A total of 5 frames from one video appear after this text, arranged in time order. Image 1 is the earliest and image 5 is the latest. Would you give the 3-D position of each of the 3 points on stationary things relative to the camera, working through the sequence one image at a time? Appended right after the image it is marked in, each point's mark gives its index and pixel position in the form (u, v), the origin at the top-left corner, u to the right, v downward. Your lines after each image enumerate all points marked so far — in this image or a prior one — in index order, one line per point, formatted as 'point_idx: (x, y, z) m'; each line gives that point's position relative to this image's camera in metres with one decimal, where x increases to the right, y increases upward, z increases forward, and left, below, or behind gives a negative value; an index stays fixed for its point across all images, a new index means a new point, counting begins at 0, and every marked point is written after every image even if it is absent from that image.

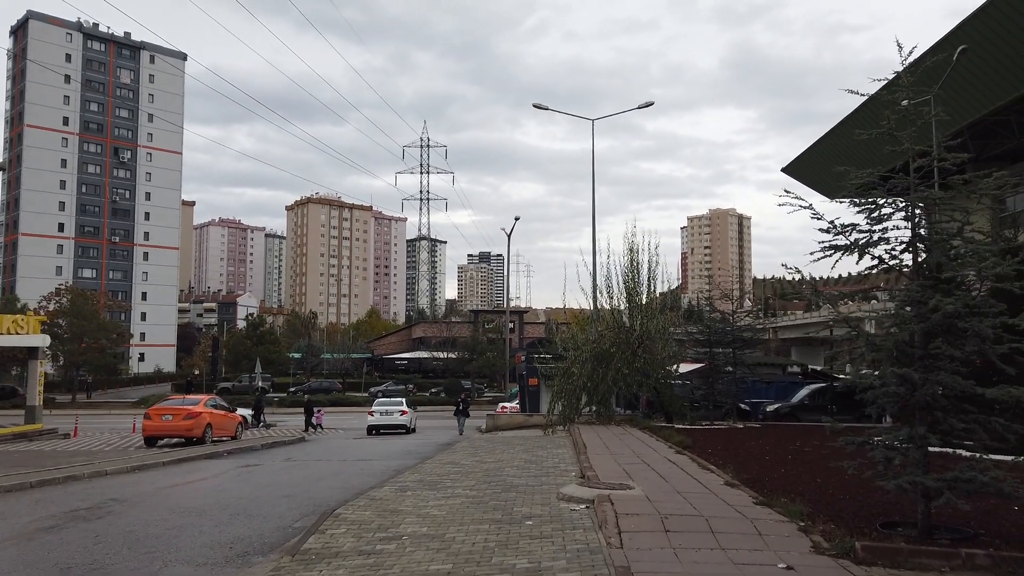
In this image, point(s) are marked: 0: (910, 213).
0: (+4.1, +0.8, +7.8) m
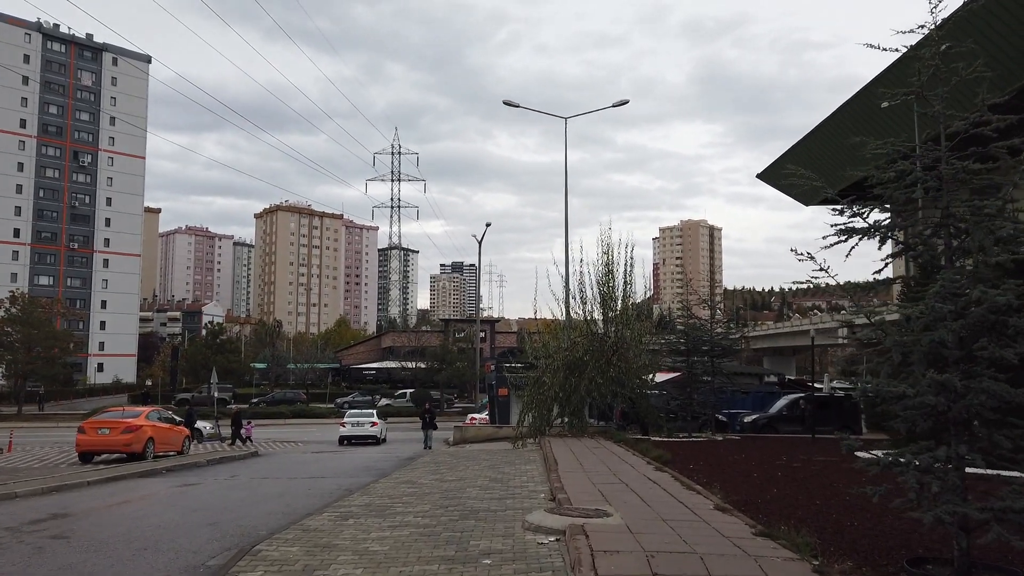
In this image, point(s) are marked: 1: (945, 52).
0: (+3.7, +0.9, +6.5) m
1: (+3.8, +2.1, +6.7) m
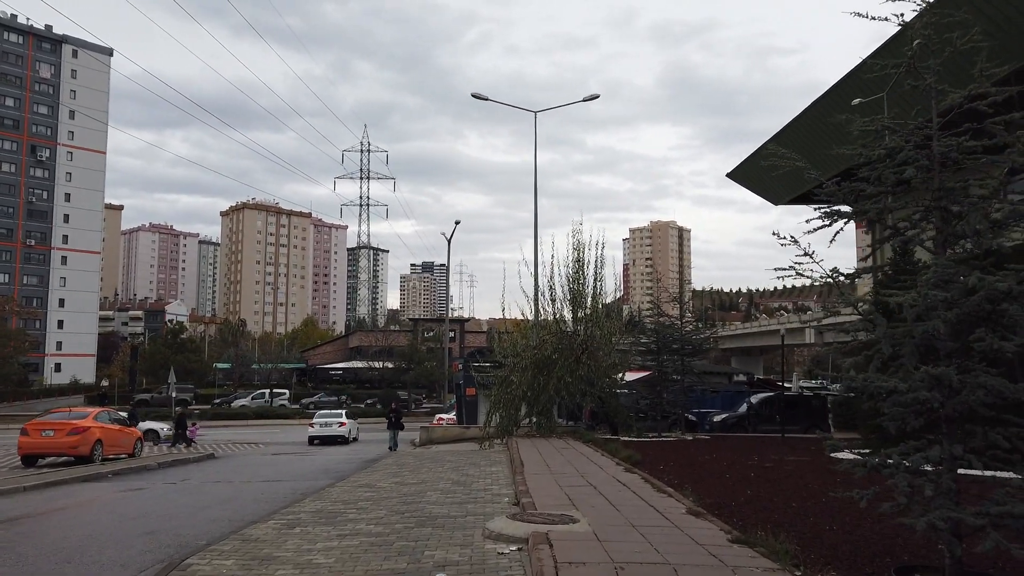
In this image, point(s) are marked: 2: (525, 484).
0: (+3.4, +1.0, +6.0) m
1: (+3.5, +2.2, +6.2) m
2: (+0.2, -2.9, +11.2) m
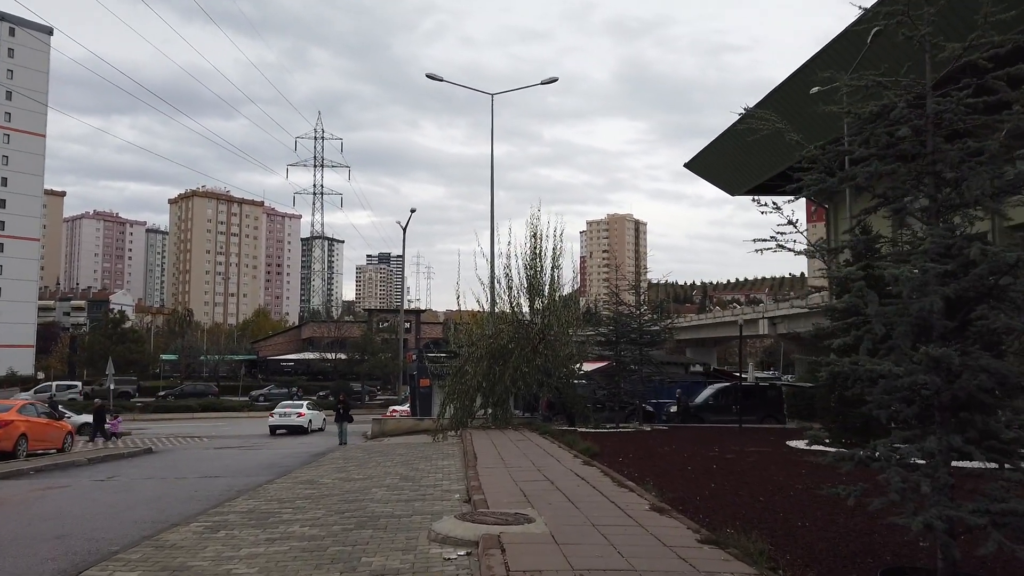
0: (+3.0, +1.2, +5.4) m
1: (+3.1, +2.4, +5.6) m
2: (-0.5, -2.7, +10.5) m
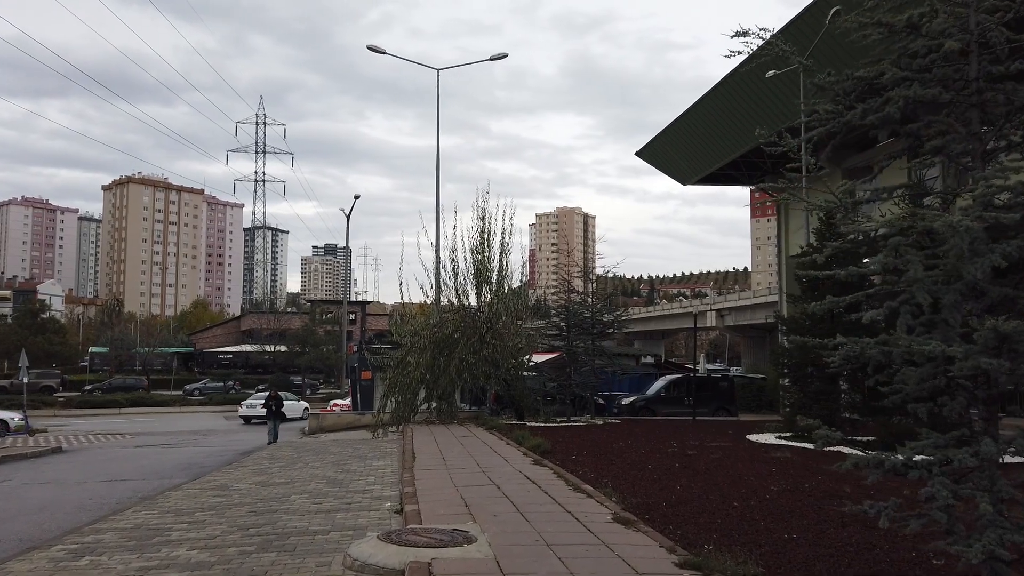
0: (+2.6, +1.4, +4.3) m
1: (+2.7, +2.6, +4.5) m
2: (-1.2, -2.4, +9.1) m
